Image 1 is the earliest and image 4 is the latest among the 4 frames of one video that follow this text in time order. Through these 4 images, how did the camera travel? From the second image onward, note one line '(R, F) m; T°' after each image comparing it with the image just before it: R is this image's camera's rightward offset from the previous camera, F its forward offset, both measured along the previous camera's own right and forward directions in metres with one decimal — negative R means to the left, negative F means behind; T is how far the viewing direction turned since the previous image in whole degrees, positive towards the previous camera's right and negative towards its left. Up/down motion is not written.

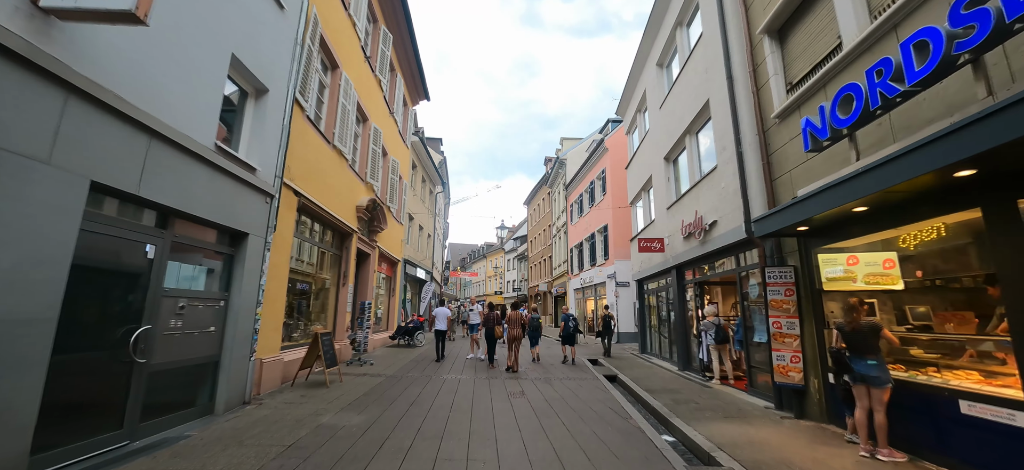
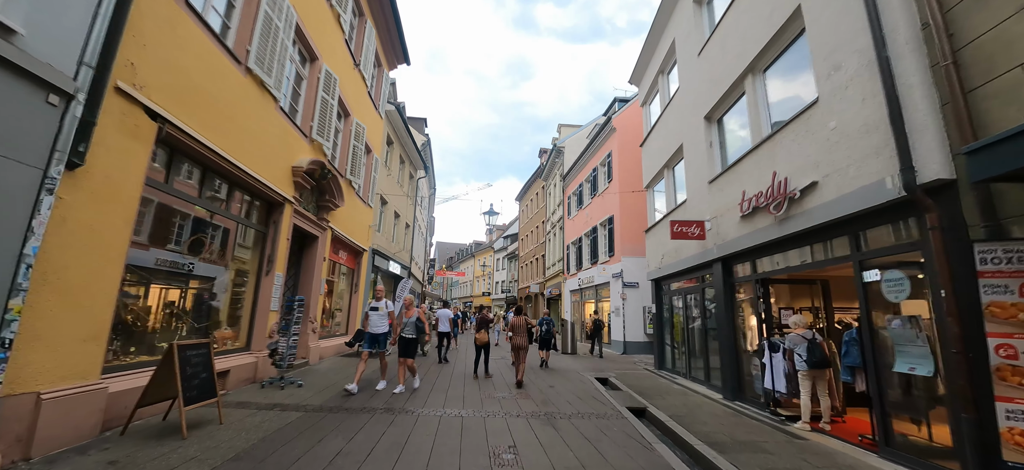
(0.0, +2.7) m; +1°
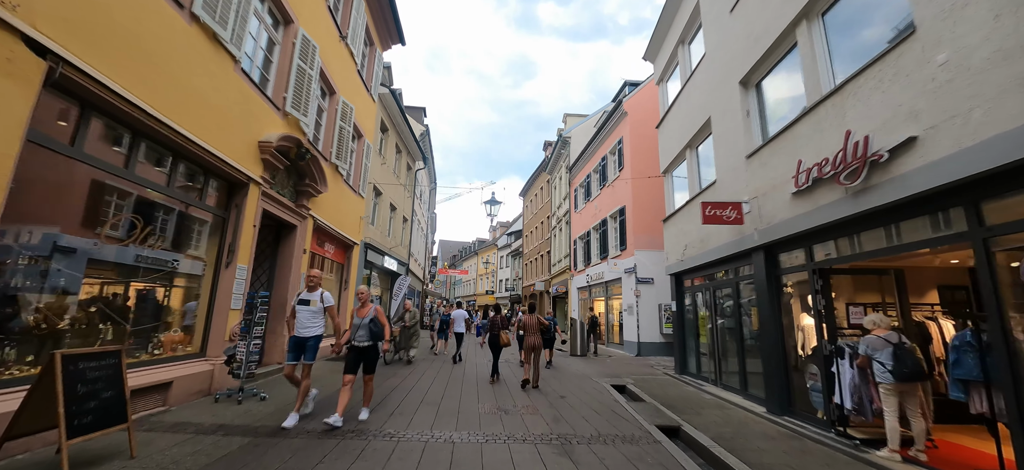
(0.0, +1.1) m; -1°
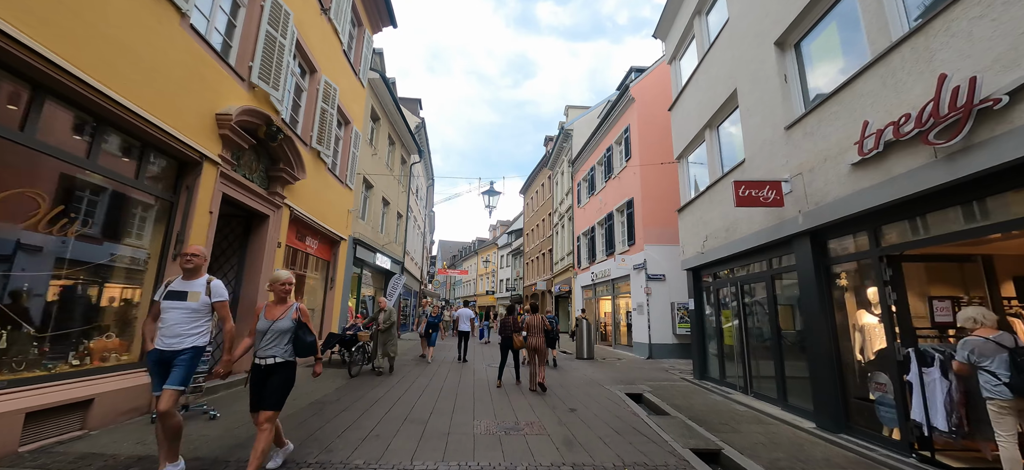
(0.0, +0.9) m; 0°
